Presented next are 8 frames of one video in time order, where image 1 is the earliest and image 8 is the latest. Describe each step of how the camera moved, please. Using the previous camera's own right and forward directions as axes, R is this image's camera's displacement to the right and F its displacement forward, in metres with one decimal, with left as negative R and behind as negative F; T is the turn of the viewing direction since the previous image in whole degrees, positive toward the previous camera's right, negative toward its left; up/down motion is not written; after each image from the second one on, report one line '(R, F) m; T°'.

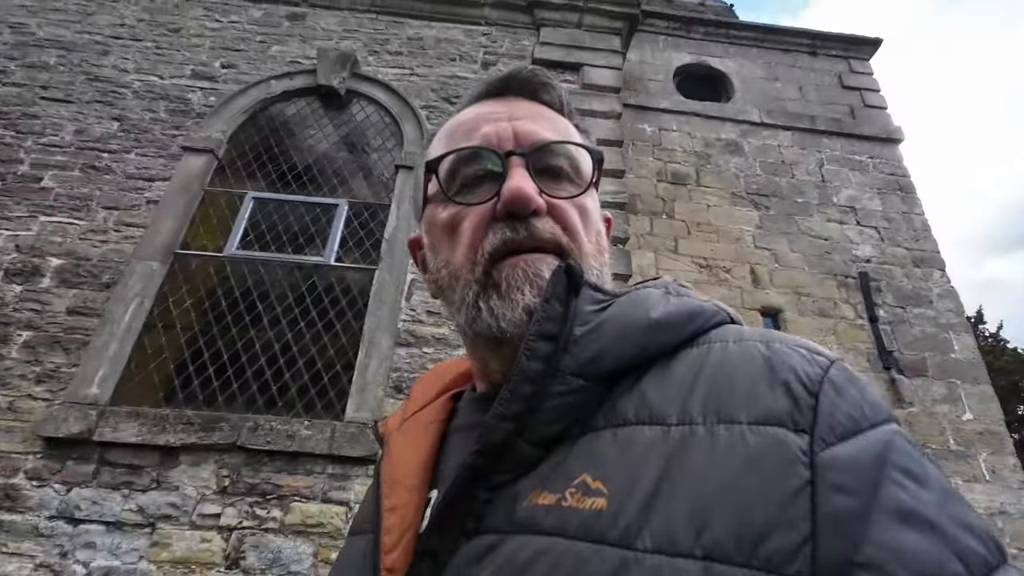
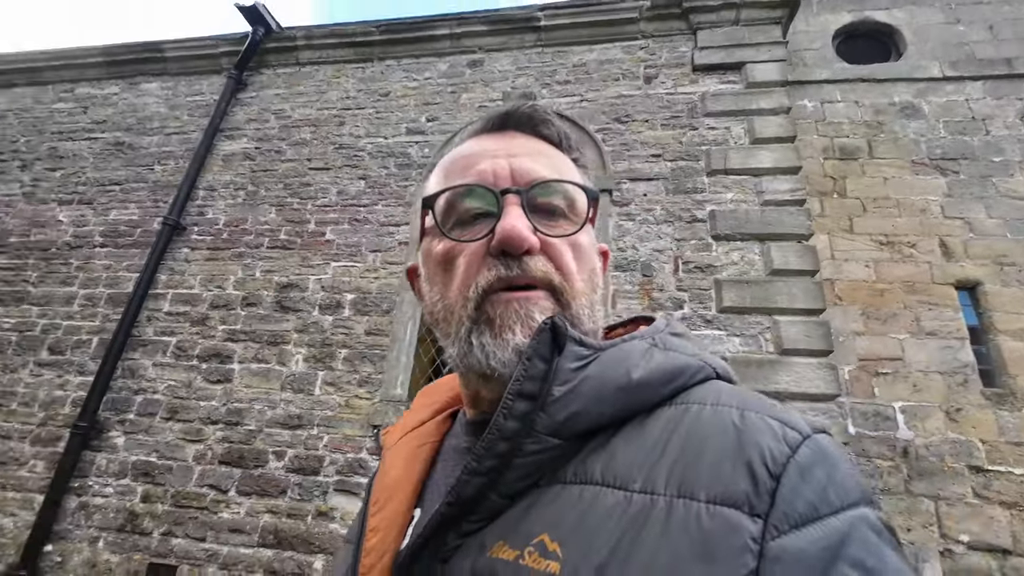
(-0.5, -0.6) m; -13°
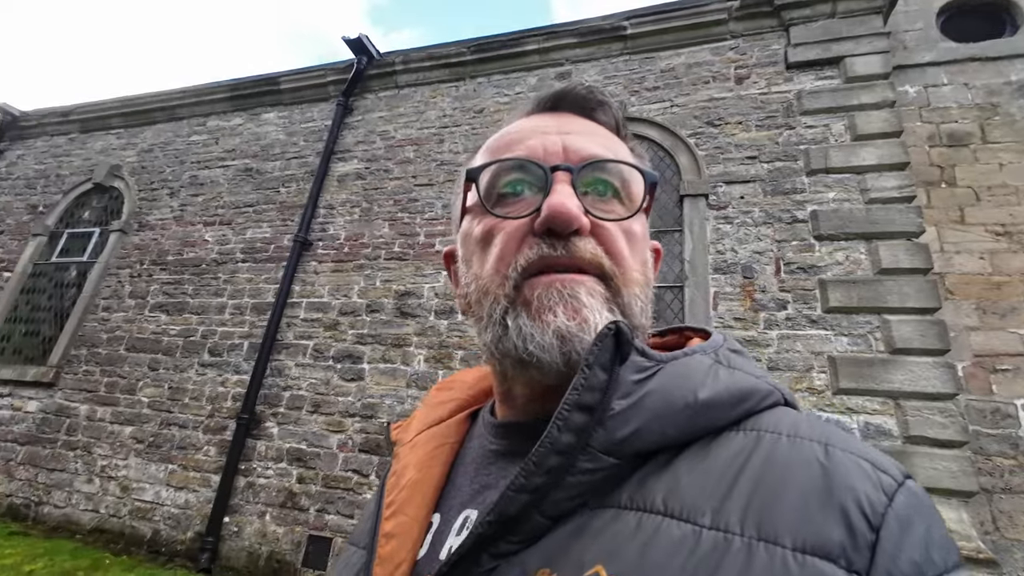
(-0.3, -0.3) m; -7°
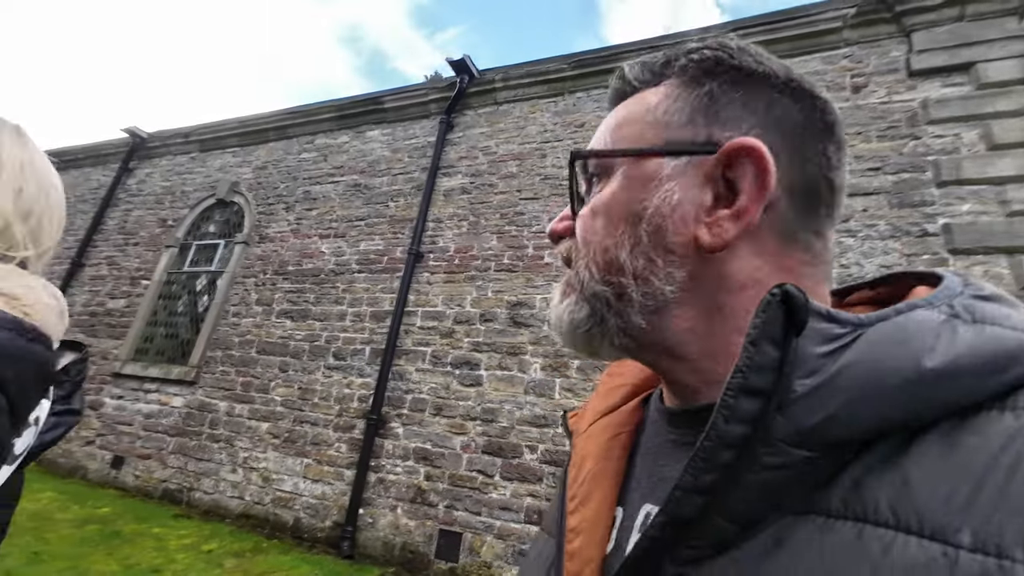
(-0.6, -0.2) m; -5°
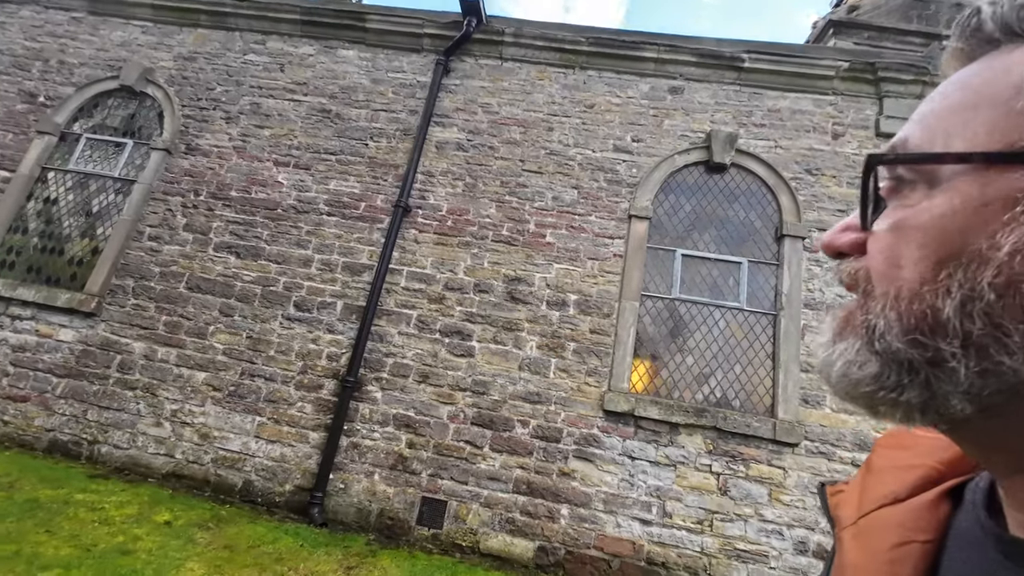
(-1.3, +0.2) m; +16°
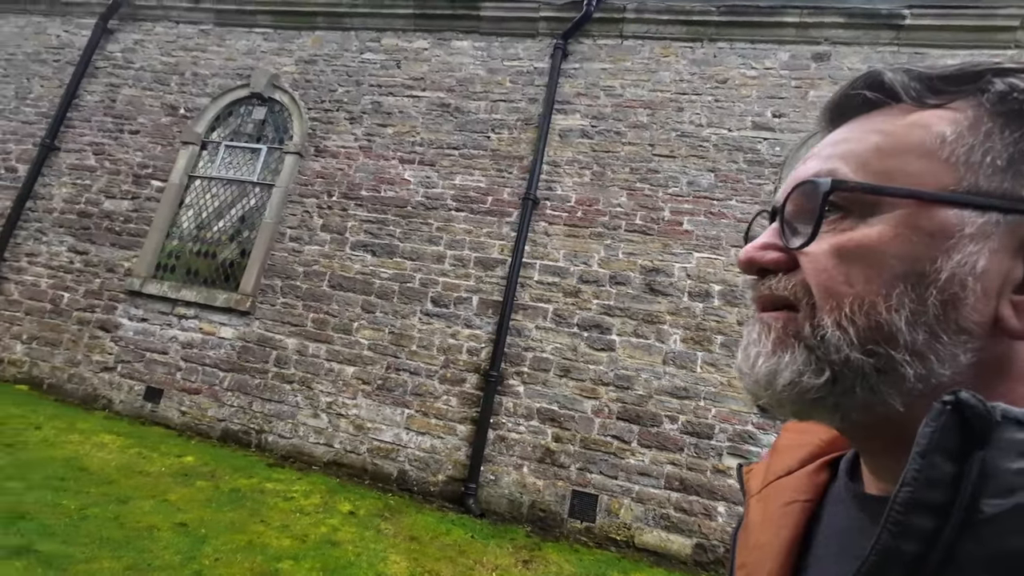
(-0.8, 0.0) m; -7°
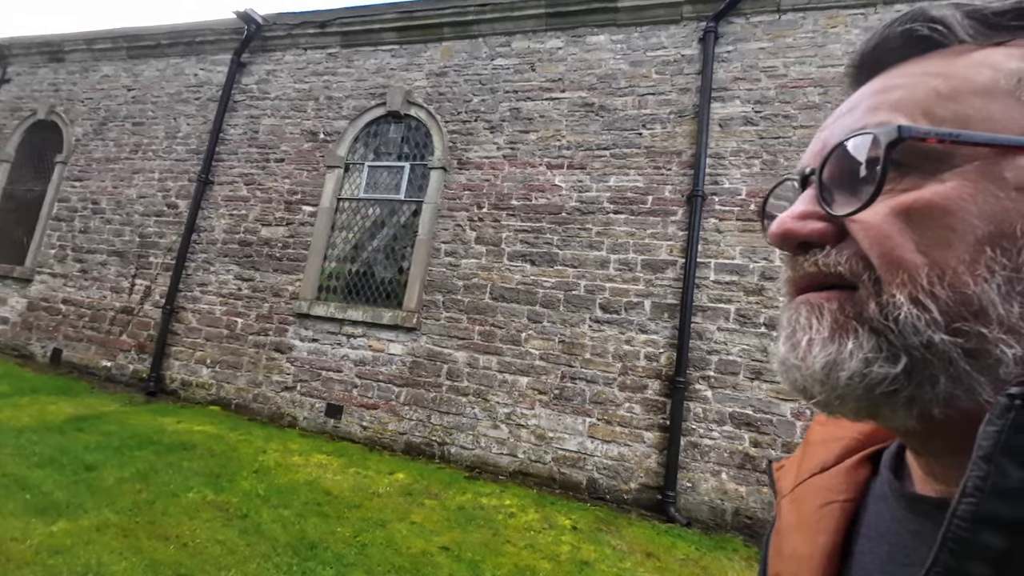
(-1.2, 0.0) m; -6°
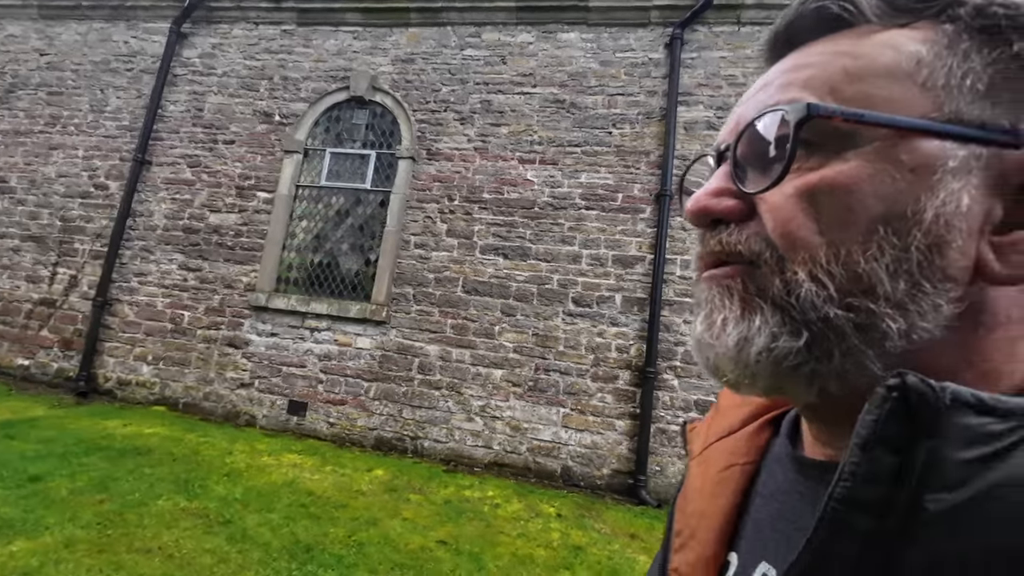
(-0.4, 0.0) m; +8°
